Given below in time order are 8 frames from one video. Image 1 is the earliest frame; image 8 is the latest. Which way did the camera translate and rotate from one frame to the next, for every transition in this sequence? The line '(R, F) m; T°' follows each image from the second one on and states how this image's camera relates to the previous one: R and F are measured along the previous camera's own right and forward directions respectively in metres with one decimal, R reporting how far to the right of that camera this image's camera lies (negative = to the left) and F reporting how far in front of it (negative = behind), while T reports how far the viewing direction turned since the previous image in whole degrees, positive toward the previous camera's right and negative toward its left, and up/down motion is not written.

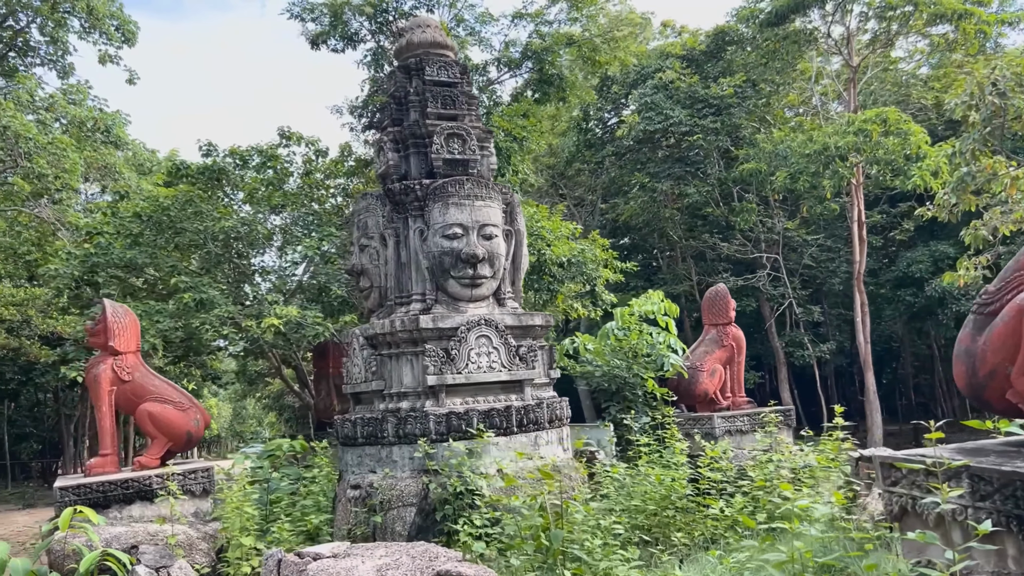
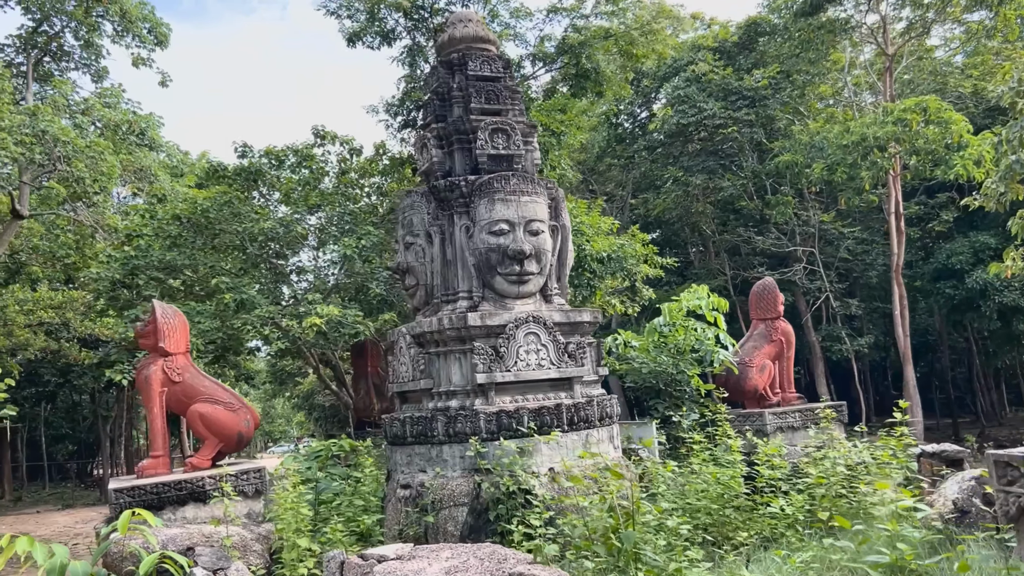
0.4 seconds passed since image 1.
(-0.2, +0.1) m; -2°
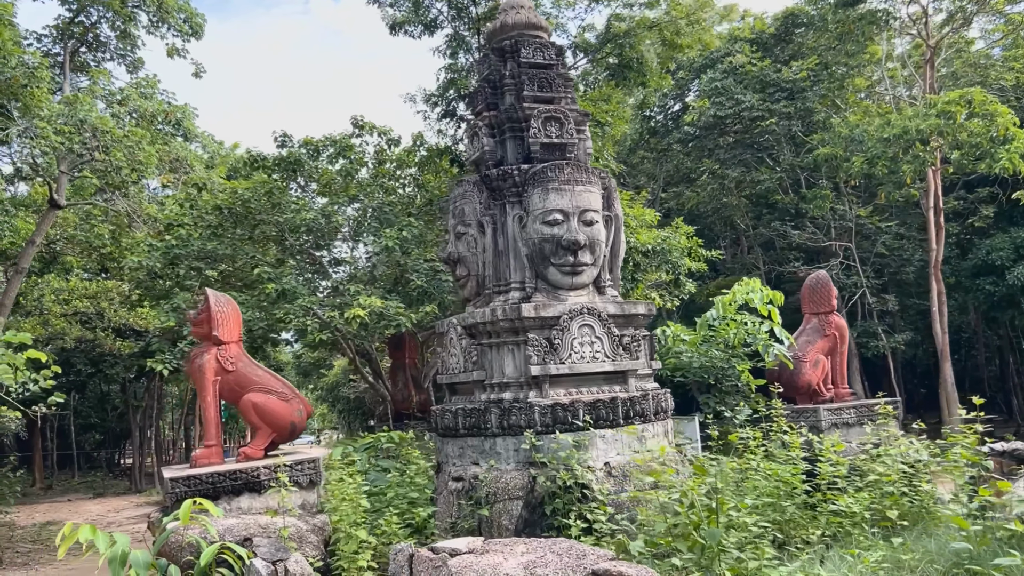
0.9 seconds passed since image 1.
(-0.2, +0.1) m; -1°
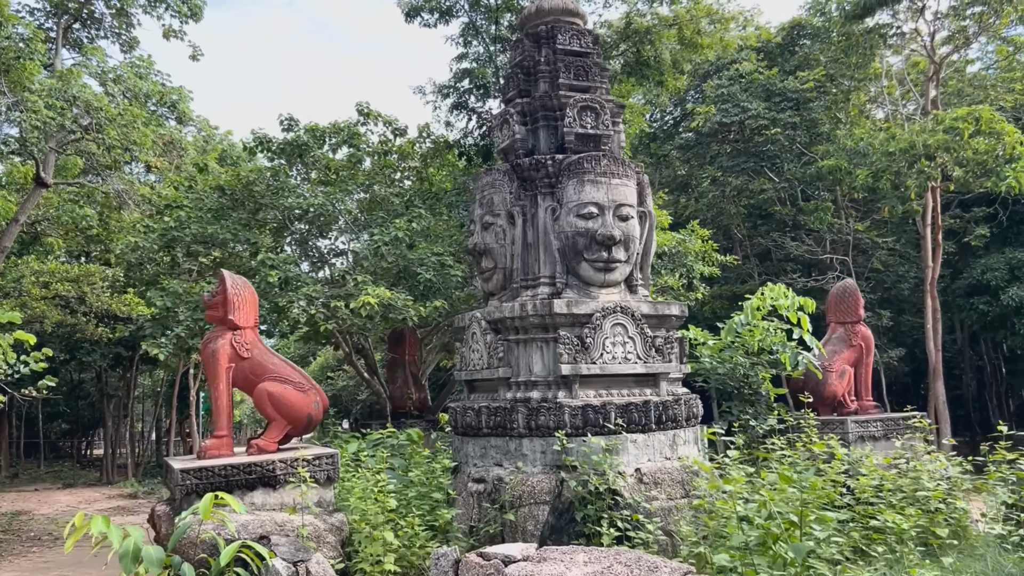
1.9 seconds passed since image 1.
(-0.4, +0.3) m; +2°
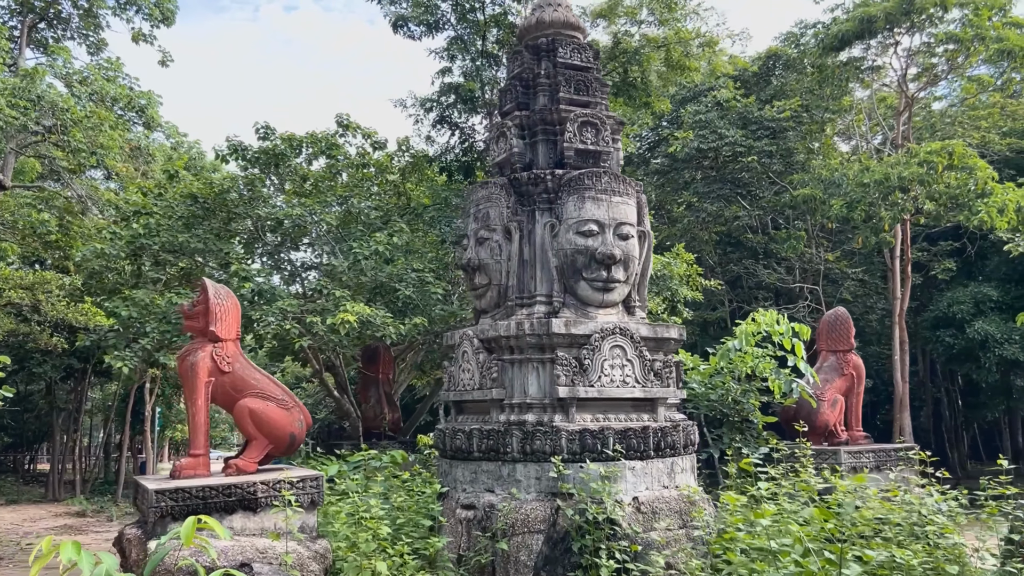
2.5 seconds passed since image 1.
(-0.2, +0.2) m; +3°
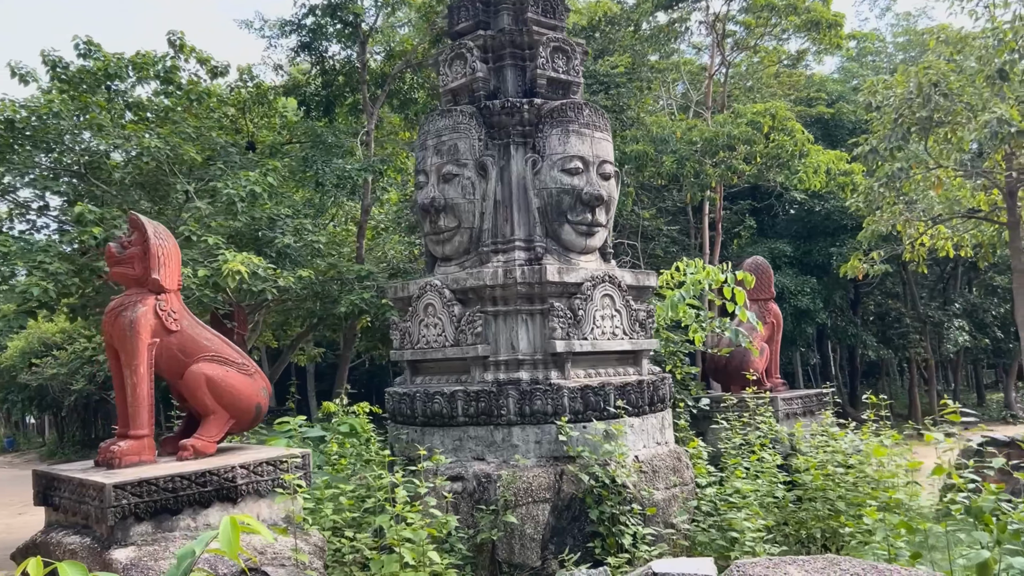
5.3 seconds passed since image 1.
(-1.3, +0.8) m; +16°
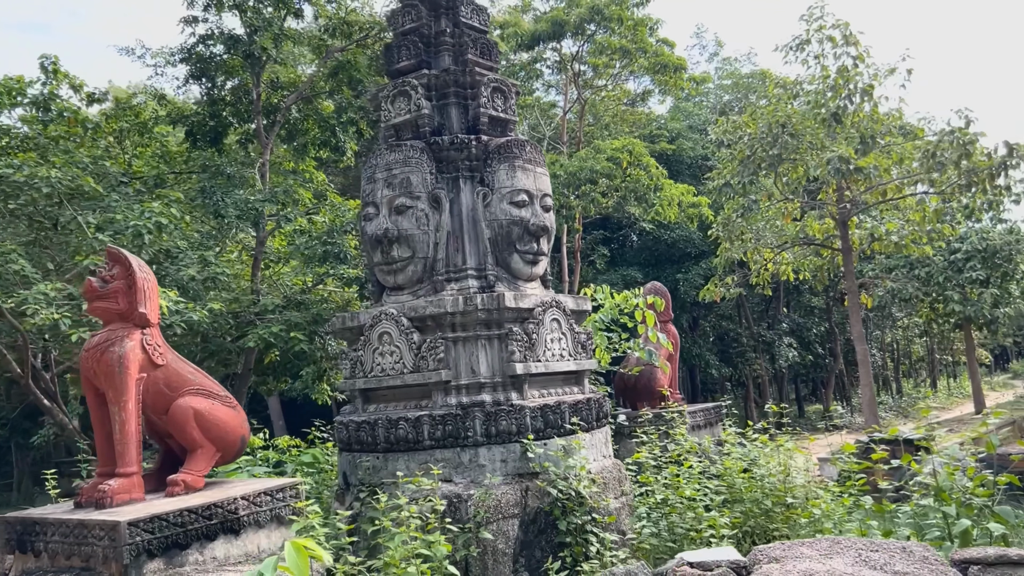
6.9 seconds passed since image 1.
(-0.8, -0.2) m; +11°
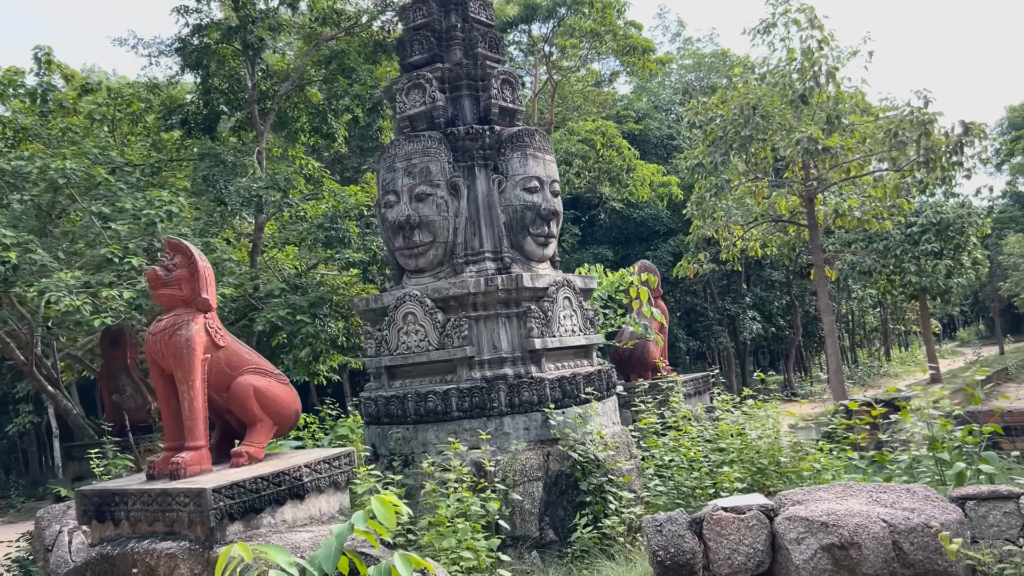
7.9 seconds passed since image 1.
(-0.4, -0.4) m; +3°
